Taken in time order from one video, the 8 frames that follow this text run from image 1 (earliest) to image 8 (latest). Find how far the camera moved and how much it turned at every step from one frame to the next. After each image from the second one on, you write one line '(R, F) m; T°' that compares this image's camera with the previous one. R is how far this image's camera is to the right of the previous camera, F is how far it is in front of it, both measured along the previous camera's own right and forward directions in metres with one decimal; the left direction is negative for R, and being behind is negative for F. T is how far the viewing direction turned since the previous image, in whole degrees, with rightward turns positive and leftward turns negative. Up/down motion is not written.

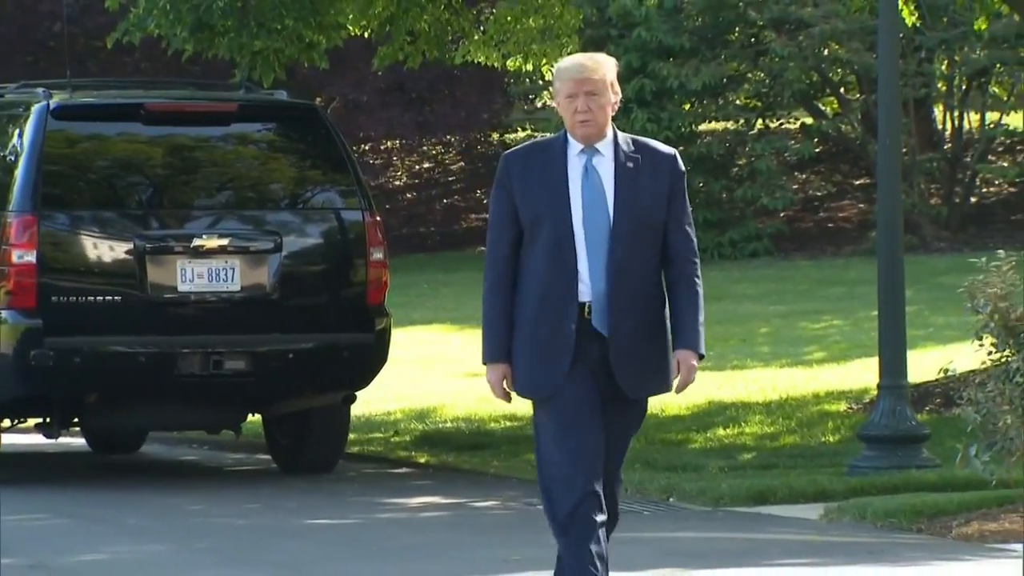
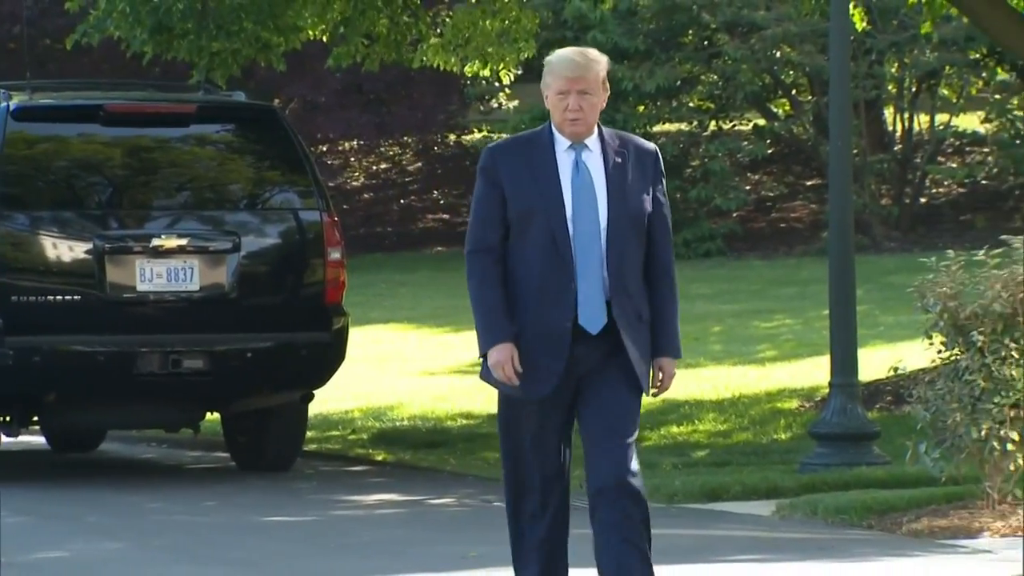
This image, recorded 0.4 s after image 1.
(0.0, -0.1) m; +1°
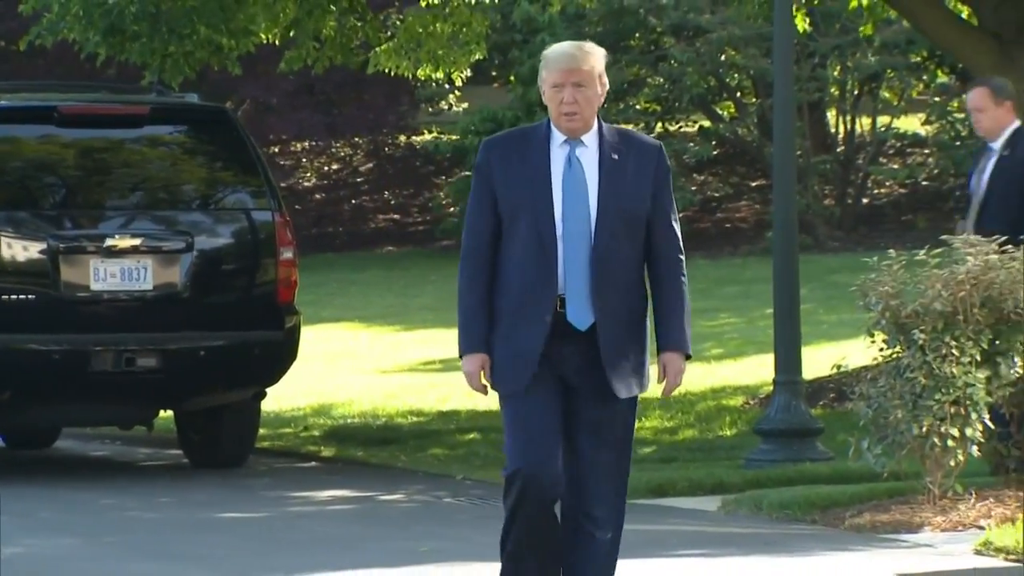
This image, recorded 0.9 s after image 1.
(0.0, -0.1) m; +1°
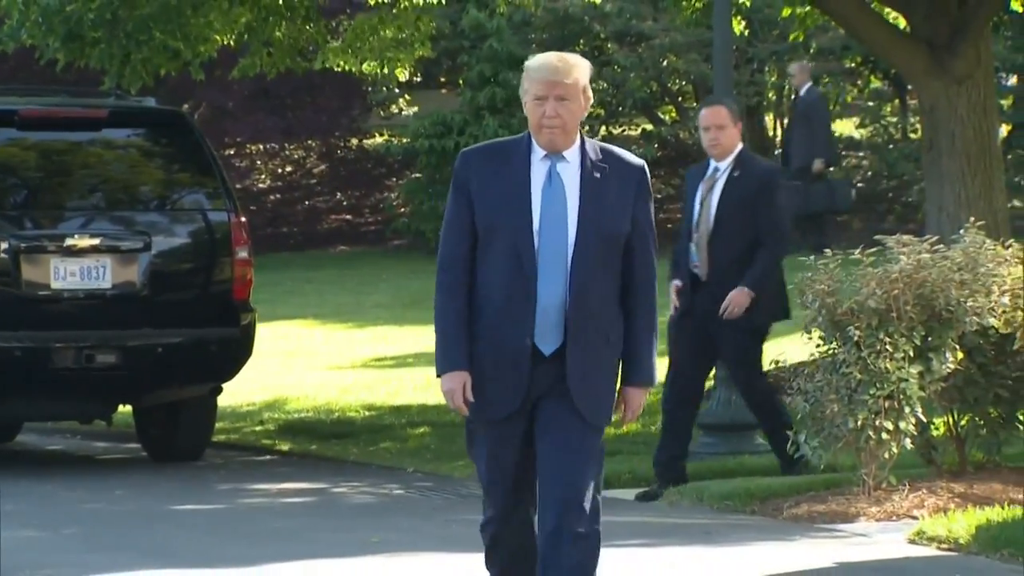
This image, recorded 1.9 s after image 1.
(0.0, -0.3) m; +1°
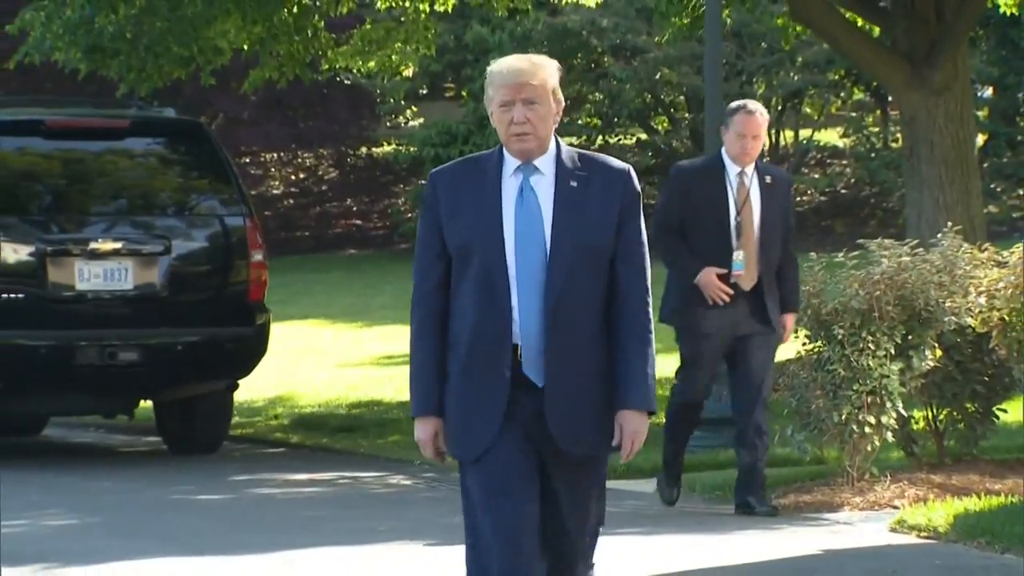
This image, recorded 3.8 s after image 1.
(0.0, -0.5) m; 0°
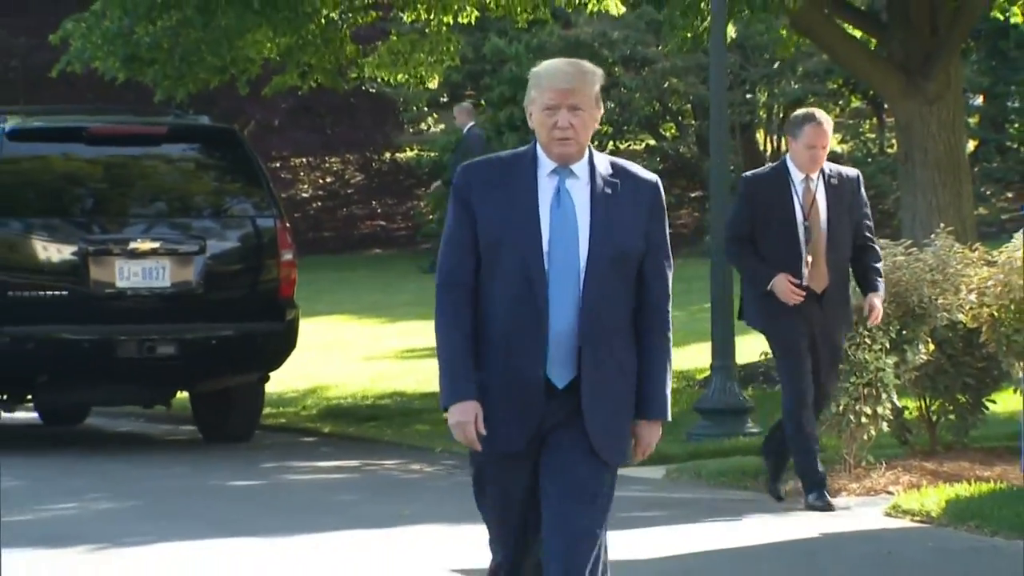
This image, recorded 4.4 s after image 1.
(0.0, -0.6) m; 0°
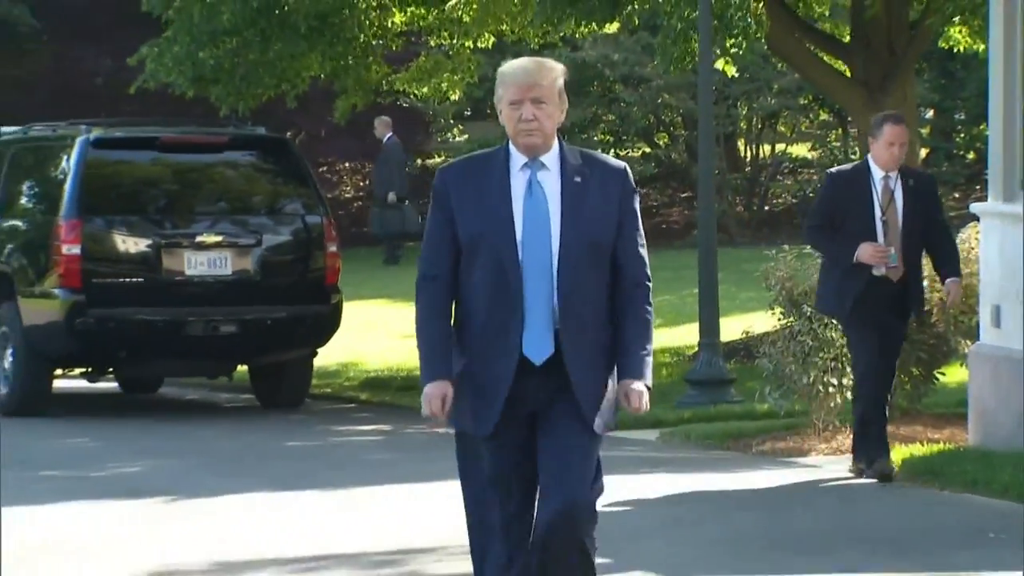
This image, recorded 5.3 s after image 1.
(0.0, -1.7) m; 0°
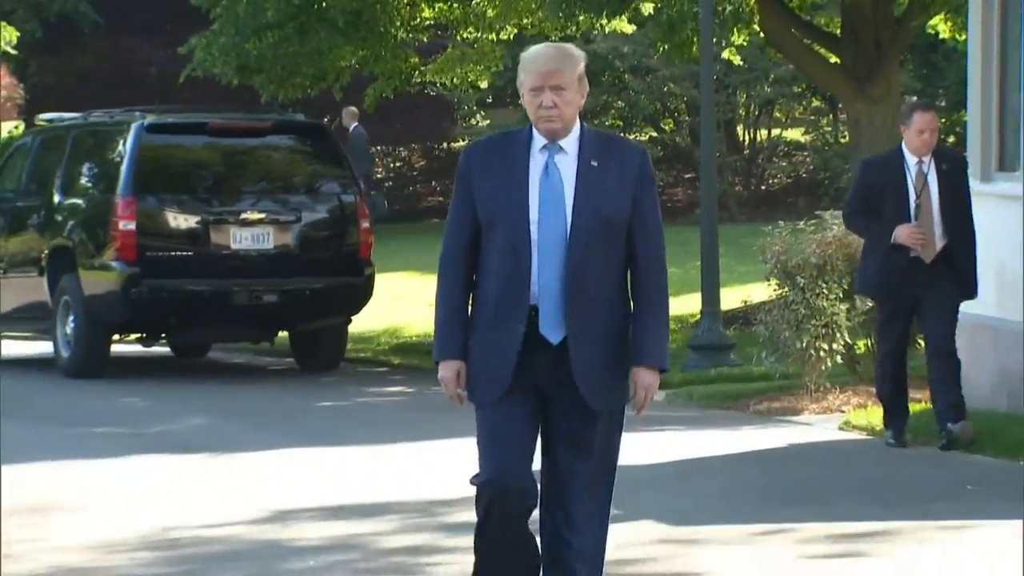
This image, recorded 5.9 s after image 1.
(+0.1, -1.2) m; -1°
